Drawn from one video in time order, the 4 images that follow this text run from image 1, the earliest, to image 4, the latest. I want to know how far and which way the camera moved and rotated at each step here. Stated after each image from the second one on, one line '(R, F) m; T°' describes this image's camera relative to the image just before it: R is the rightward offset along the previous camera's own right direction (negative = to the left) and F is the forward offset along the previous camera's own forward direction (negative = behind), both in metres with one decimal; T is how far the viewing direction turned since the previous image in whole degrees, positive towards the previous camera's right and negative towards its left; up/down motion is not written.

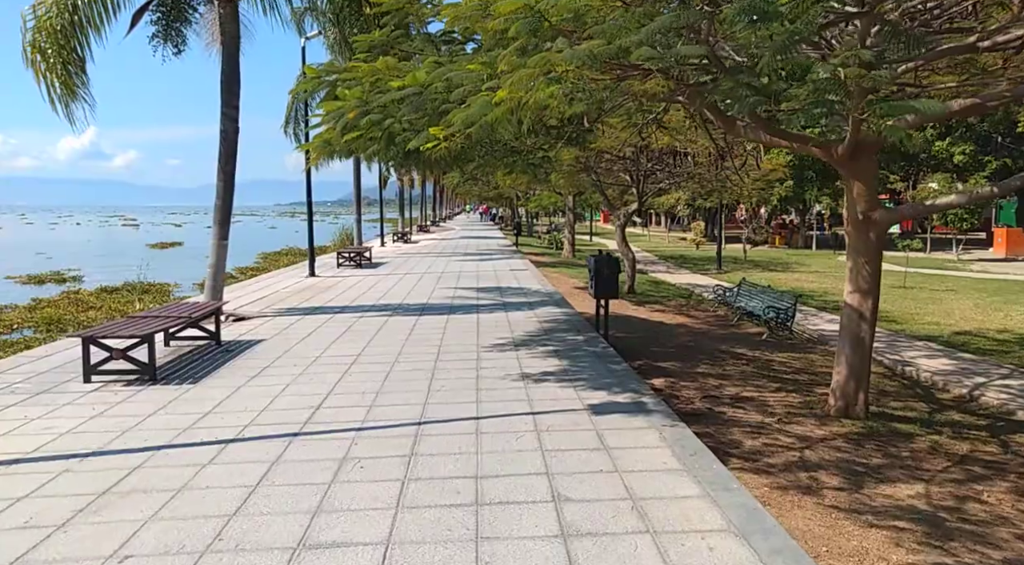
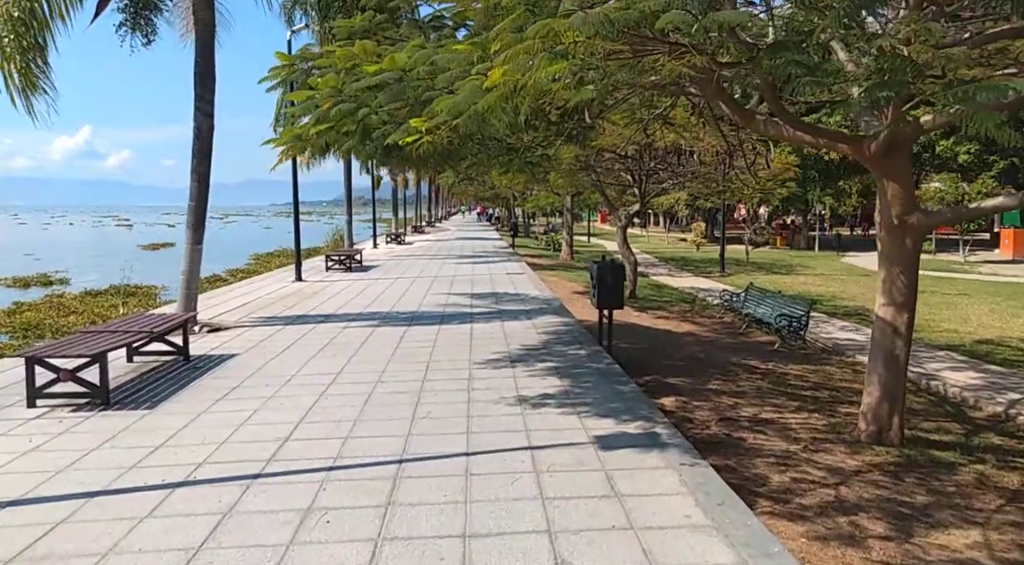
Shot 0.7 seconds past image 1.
(0.0, +0.7) m; 0°
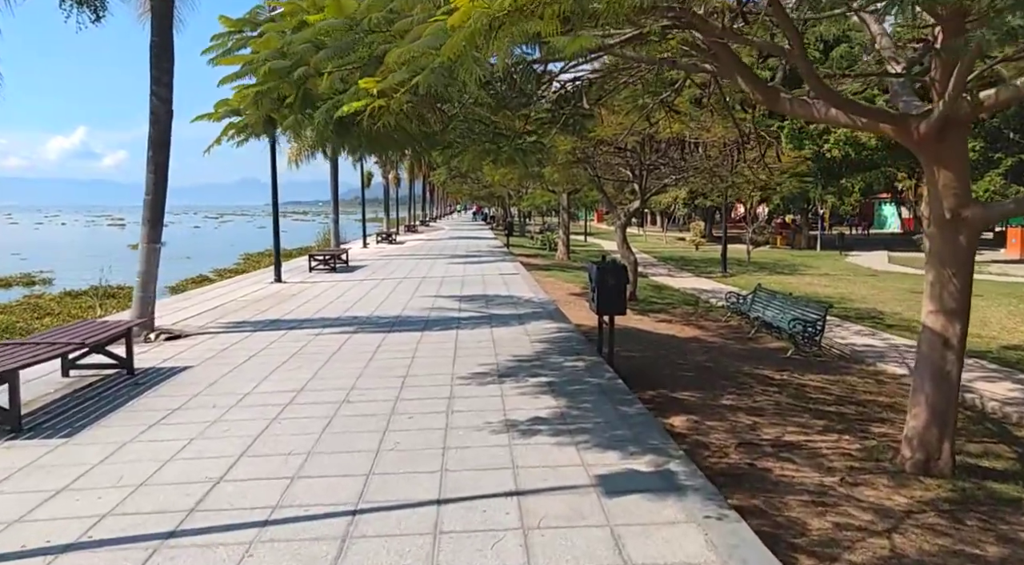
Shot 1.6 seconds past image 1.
(+0.1, +0.9) m; 0°
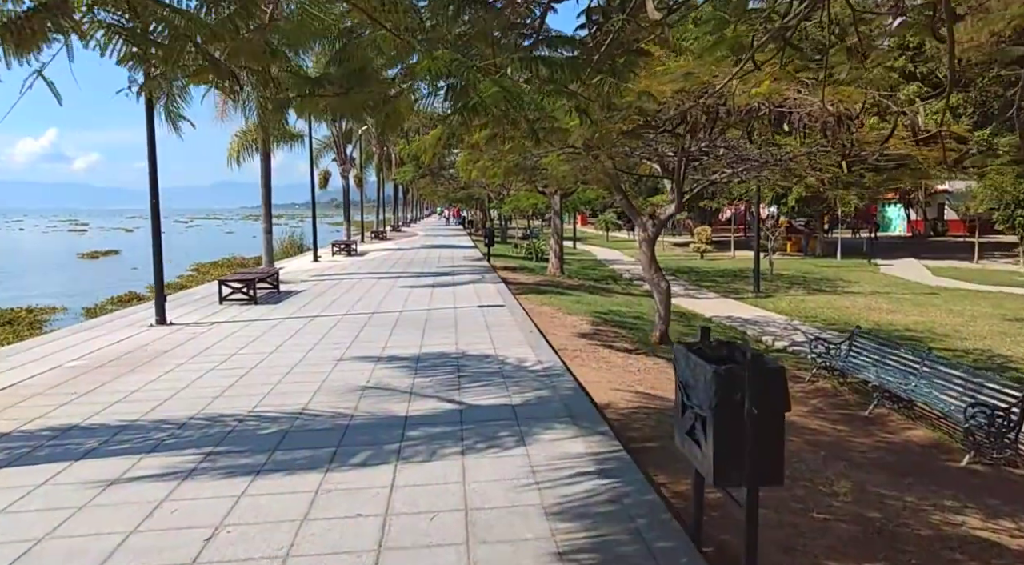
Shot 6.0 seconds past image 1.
(-0.1, +4.3) m; +2°
